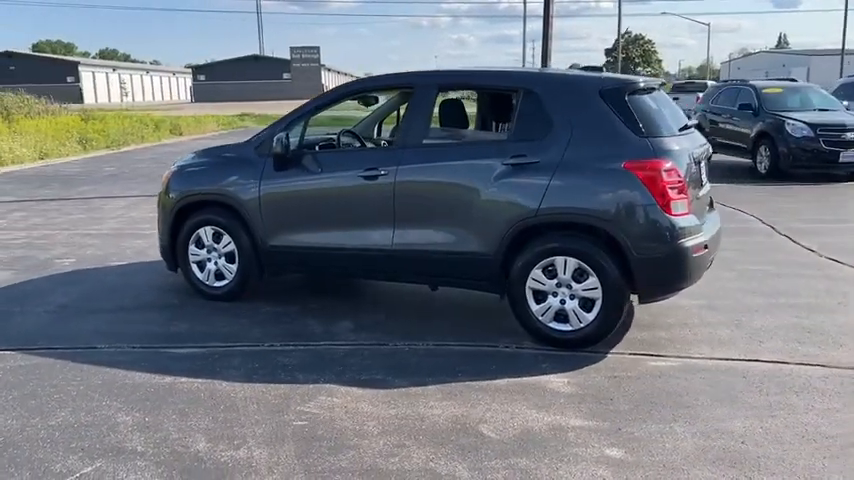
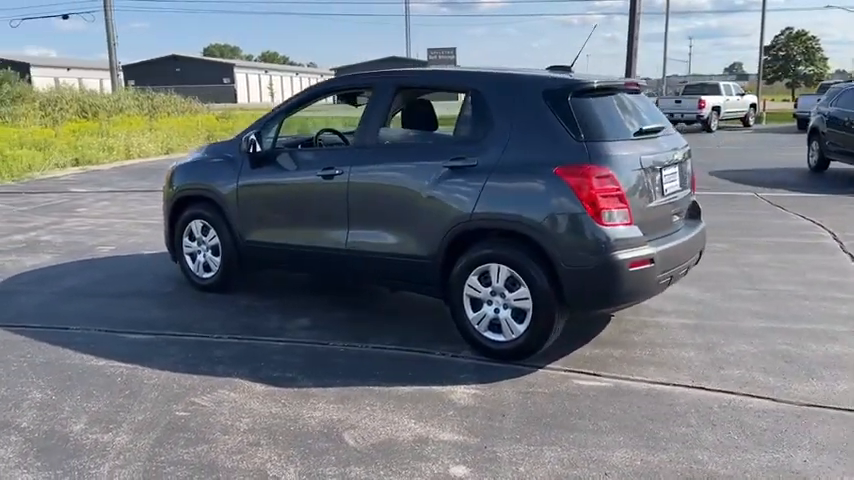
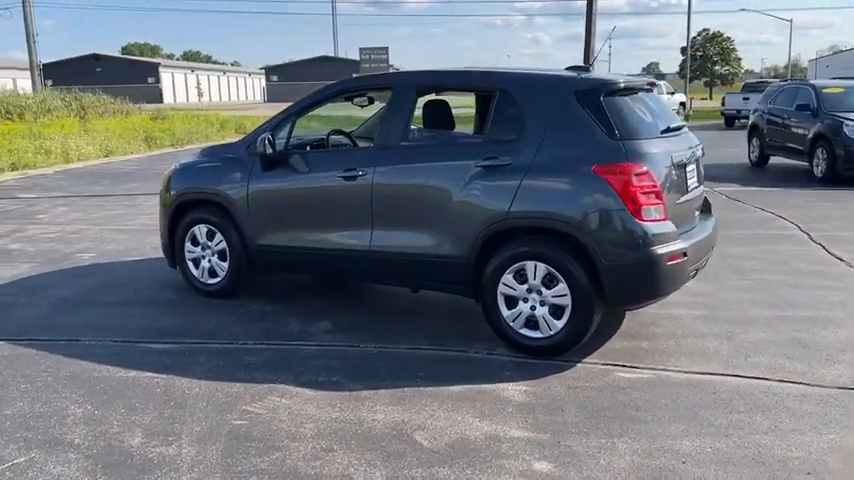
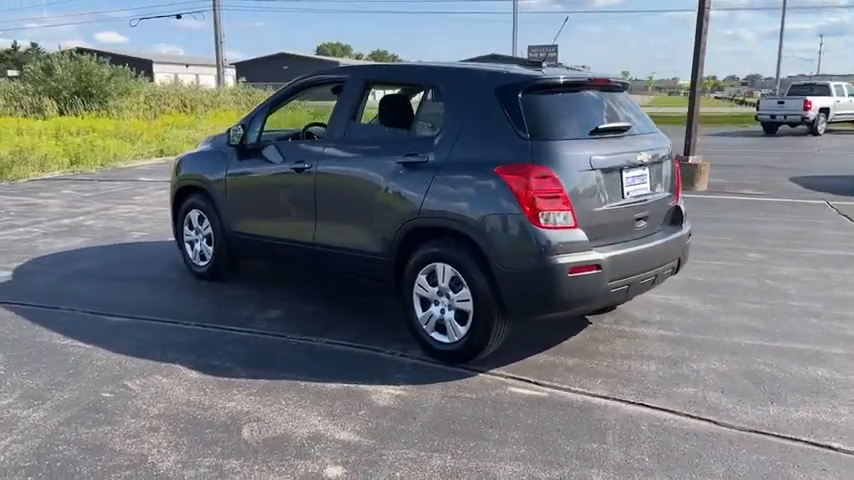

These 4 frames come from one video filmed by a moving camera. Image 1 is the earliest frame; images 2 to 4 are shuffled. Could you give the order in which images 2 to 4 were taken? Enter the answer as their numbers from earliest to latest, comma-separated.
3, 2, 4
